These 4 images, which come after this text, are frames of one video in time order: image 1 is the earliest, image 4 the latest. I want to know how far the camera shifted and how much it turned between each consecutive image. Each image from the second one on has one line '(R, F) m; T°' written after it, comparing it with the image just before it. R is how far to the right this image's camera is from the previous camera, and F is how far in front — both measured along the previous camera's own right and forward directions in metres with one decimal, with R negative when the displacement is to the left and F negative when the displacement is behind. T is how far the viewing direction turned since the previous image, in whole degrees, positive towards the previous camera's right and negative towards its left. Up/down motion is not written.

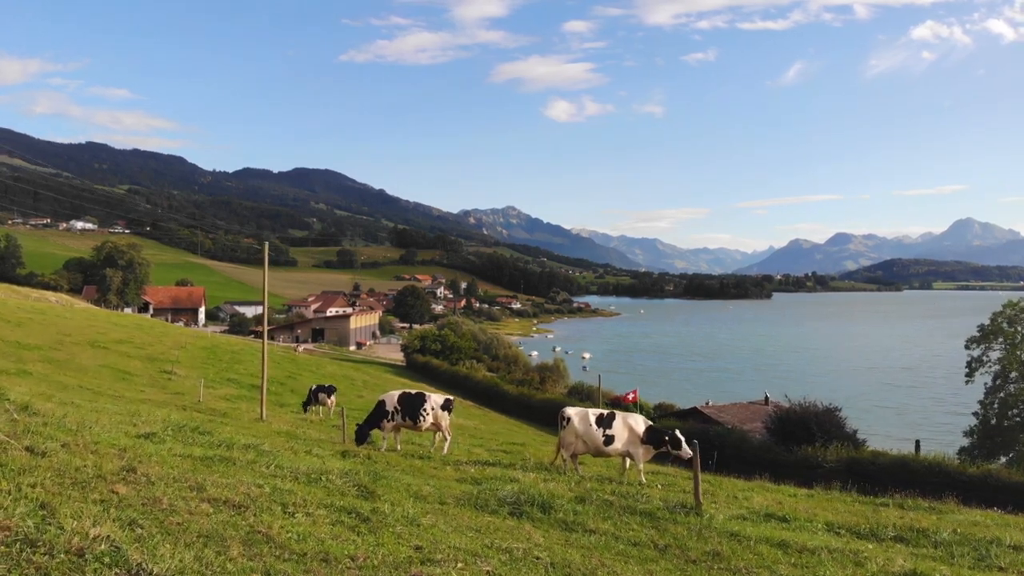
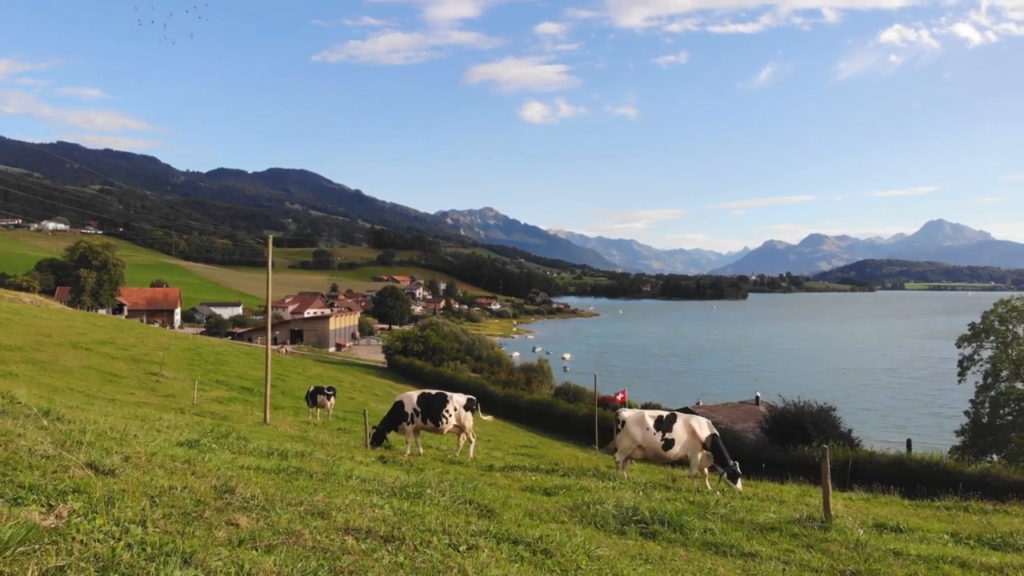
(-1.6, +1.2) m; +2°
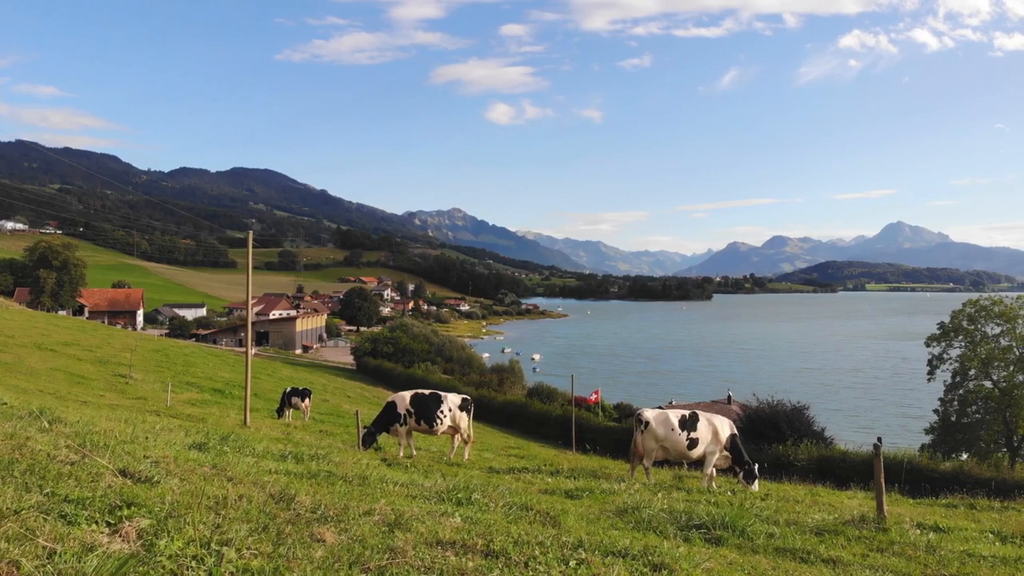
(-0.8, +0.5) m; +2°
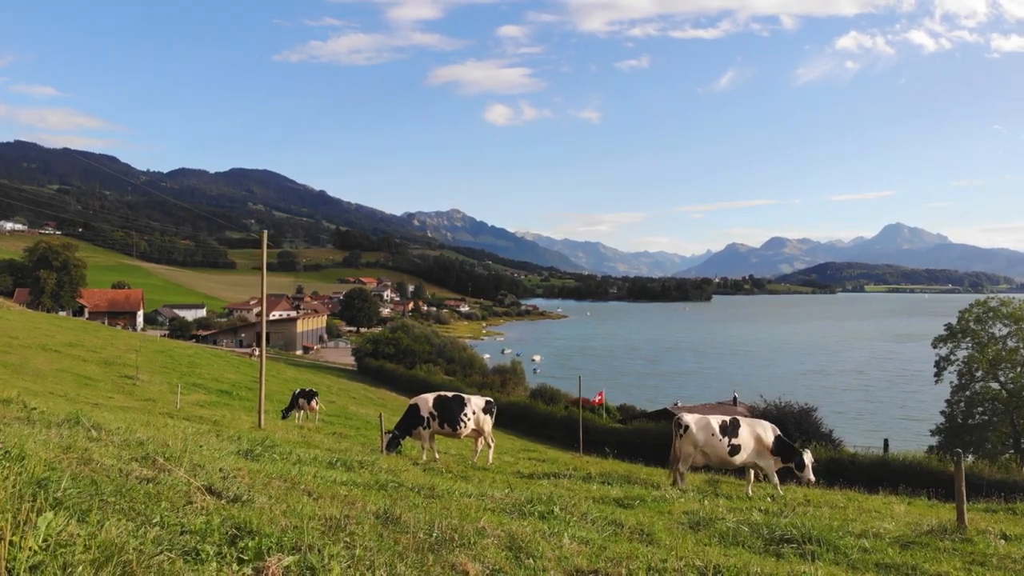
(-0.7, +0.4) m; 0°
